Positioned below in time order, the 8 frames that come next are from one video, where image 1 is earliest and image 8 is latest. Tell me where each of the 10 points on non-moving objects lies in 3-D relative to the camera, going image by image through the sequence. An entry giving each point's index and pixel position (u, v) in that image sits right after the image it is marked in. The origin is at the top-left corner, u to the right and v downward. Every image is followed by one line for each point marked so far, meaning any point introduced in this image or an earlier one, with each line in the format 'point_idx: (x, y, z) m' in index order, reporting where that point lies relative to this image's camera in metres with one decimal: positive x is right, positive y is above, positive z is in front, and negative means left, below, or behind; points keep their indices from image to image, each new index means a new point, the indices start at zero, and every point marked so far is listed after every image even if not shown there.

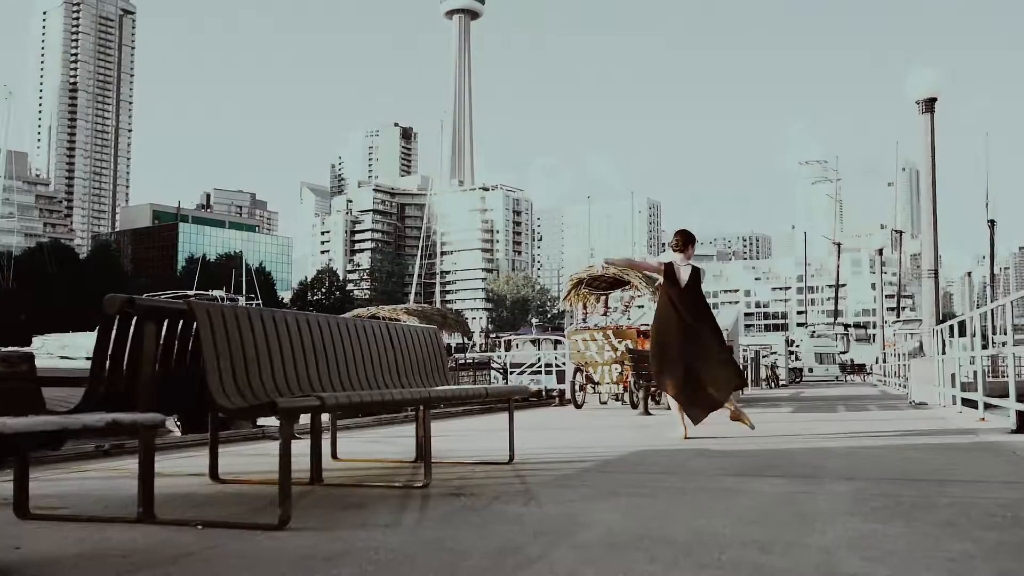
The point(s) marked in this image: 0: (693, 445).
0: (+1.5, -1.4, +8.1) m
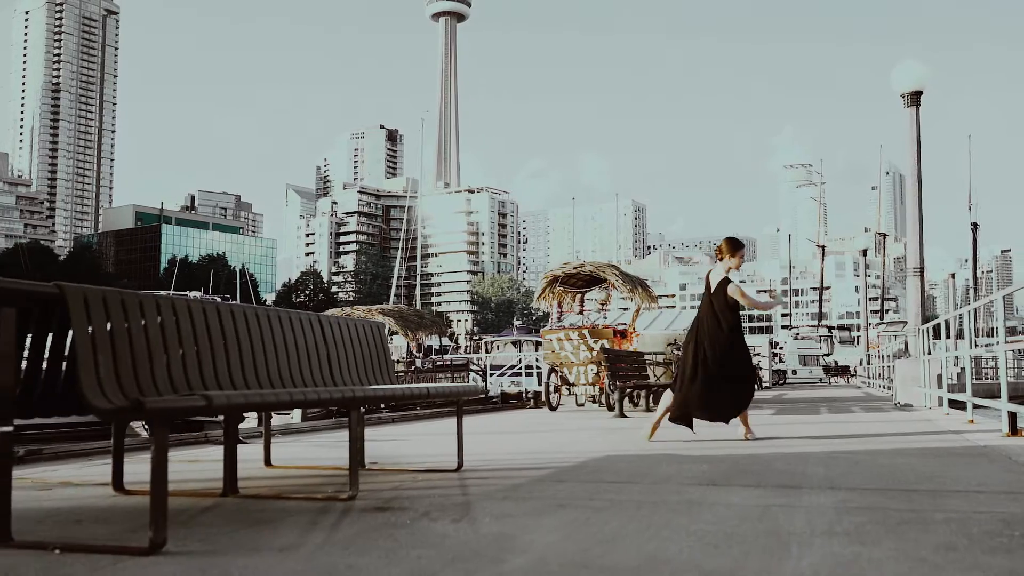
0: (+1.2, -1.3, +7.5) m
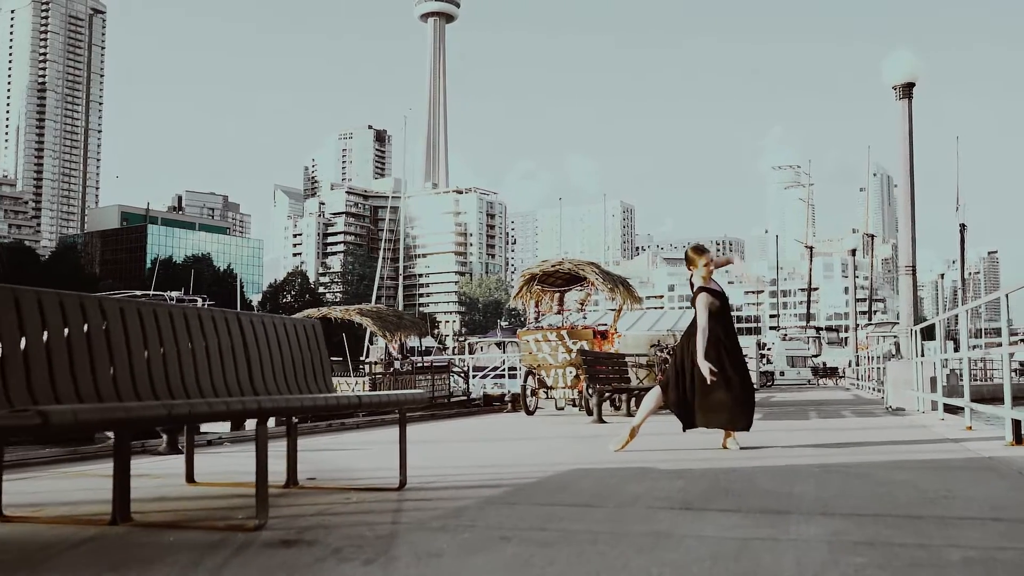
0: (+0.9, -1.3, +6.8) m
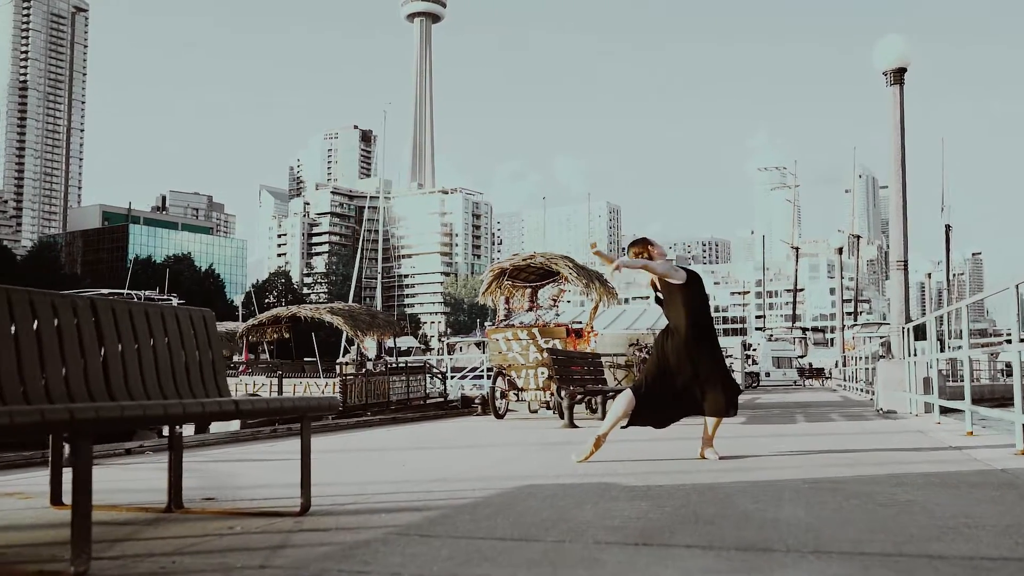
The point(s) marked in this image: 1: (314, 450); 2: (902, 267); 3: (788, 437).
0: (+0.5, -1.2, +5.9) m
1: (-1.7, -1.5, +8.4) m
2: (+6.4, +0.4, +15.3) m
3: (+2.9, -1.5, +9.5) m
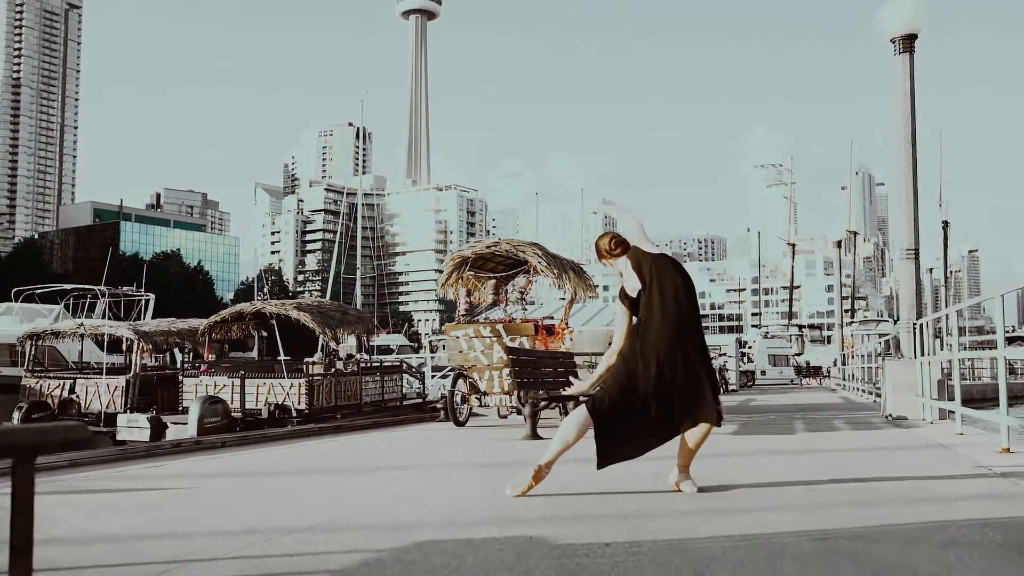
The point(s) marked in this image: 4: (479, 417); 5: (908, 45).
0: (0.0, -1.1, +4.3) m
1: (-2.2, -1.3, +6.8) m
2: (+5.9, +0.5, +13.7) m
3: (+2.4, -1.4, +7.9) m
4: (-0.5, -2.0, +14.3) m
5: (+5.9, +3.7, +13.9) m
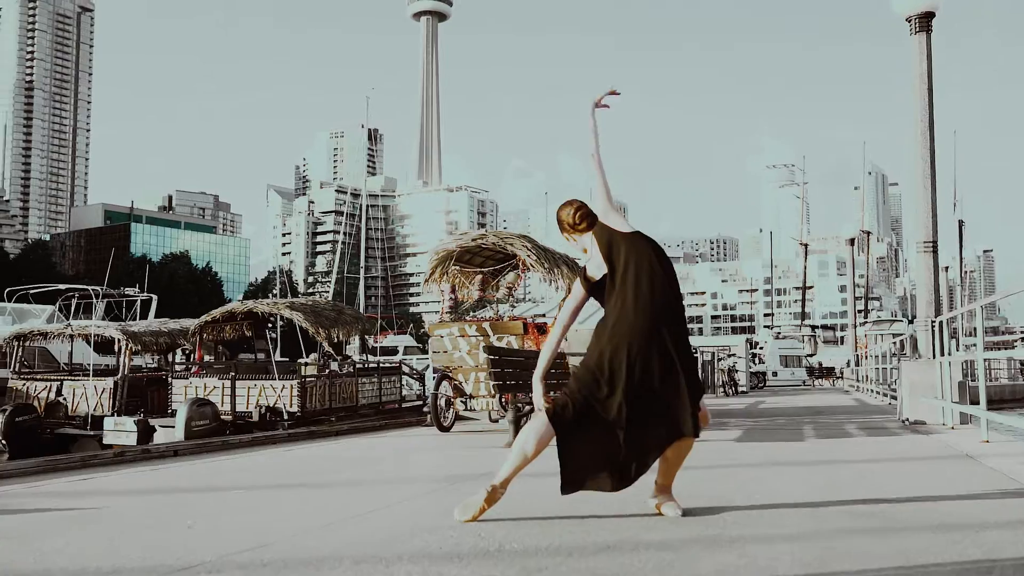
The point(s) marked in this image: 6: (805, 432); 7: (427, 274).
0: (-0.2, -1.0, +3.5) m
1: (-2.4, -1.3, +6.0) m
2: (+5.8, +0.6, +12.8) m
3: (+2.1, -1.4, +7.1) m
4: (-0.6, -1.9, +13.5) m
5: (+5.8, +3.7, +13.0) m
6: (+3.6, -1.8, +11.4) m
7: (-1.1, +0.2, +12.5) m
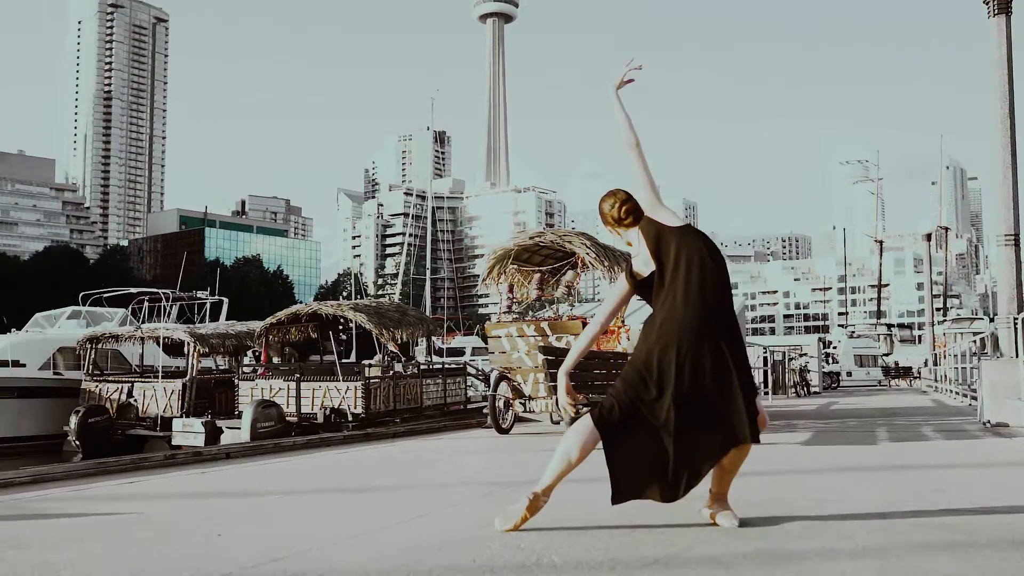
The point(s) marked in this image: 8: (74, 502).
0: (-0.1, -1.0, +3.2) m
1: (-2.1, -1.3, +5.9) m
2: (+6.6, +0.6, +12.2) m
3: (+2.5, -1.3, +6.7) m
4: (+0.3, -1.9, +13.3) m
5: (+6.5, +3.8, +12.3) m
6: (+4.3, -1.7, +10.9) m
7: (-0.3, +0.2, +12.3) m
8: (-2.5, -1.3, +5.4) m
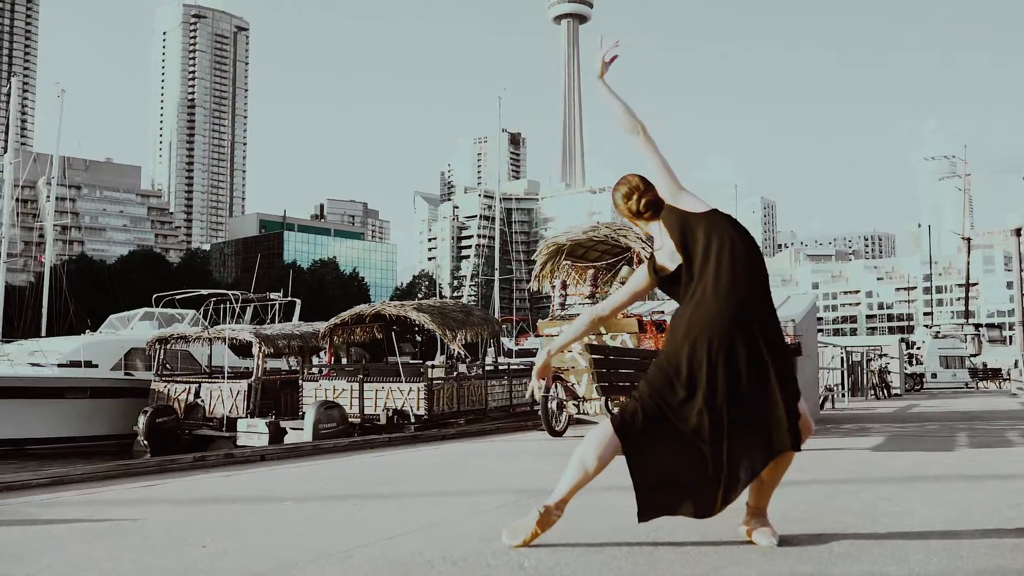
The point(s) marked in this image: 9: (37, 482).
0: (-0.1, -1.0, +2.9) m
1: (-1.9, -1.3, +5.7) m
2: (+7.2, +0.7, +11.2) m
3: (+2.8, -1.3, +6.1) m
4: (+1.0, -1.9, +12.8) m
5: (+7.2, +3.8, +11.4) m
6: (+4.8, -1.7, +10.1) m
7: (+0.3, +0.2, +11.9) m
8: (-2.4, -1.3, +5.2) m
9: (-3.2, -1.3, +6.1) m
